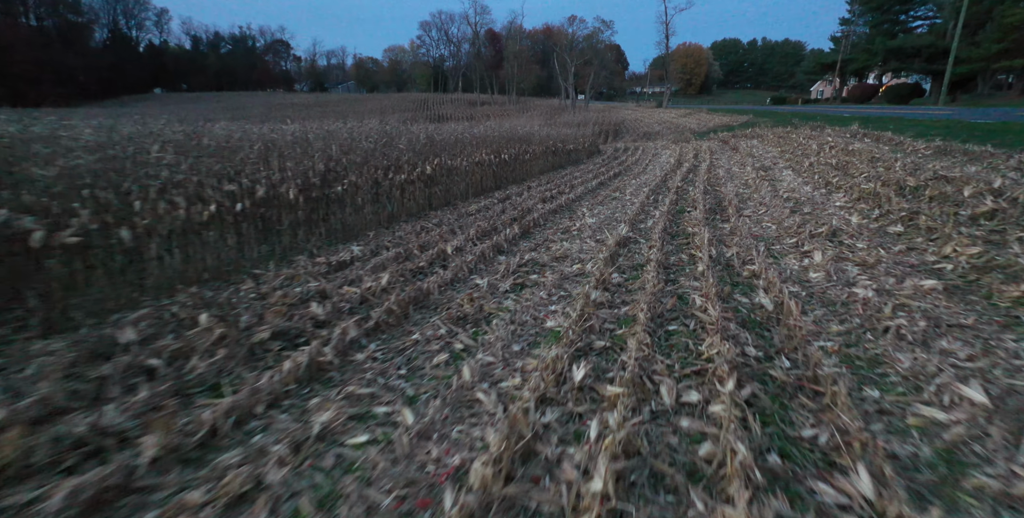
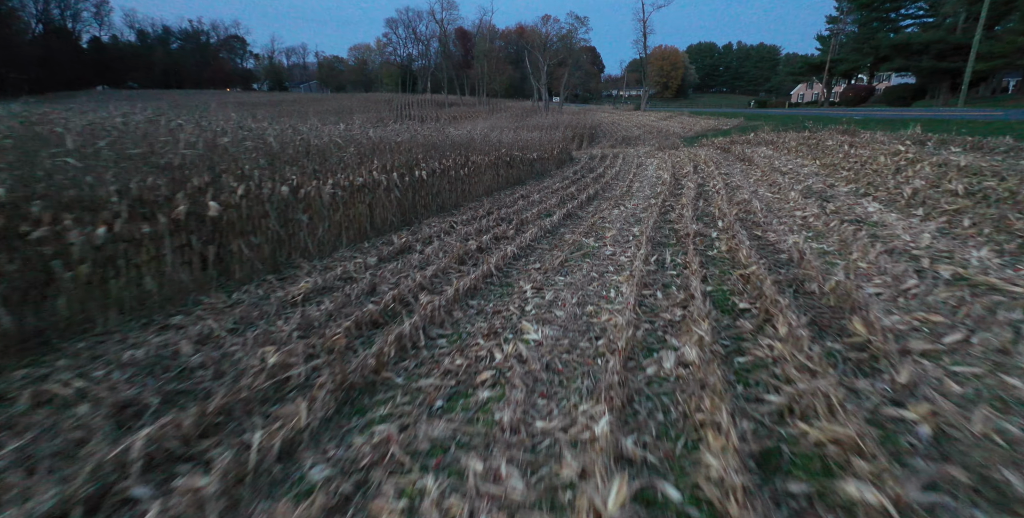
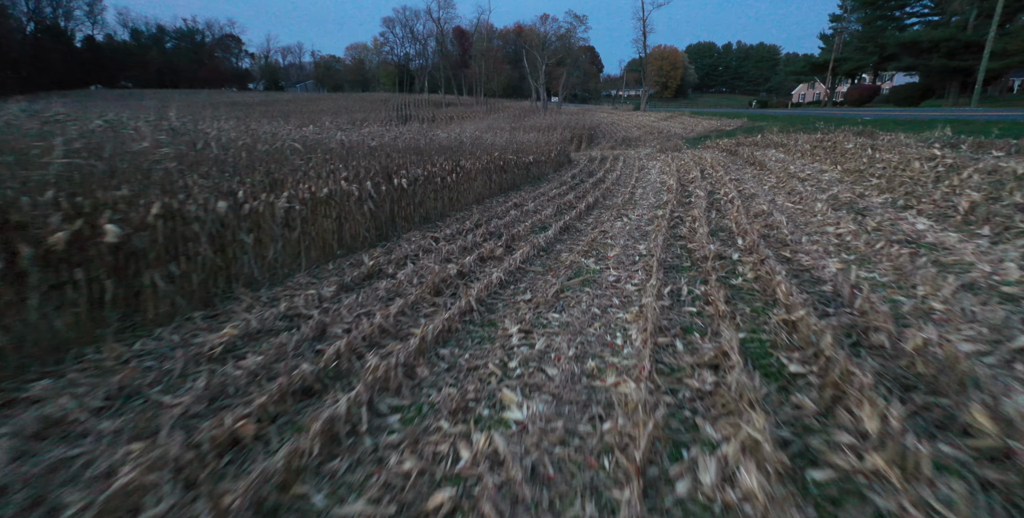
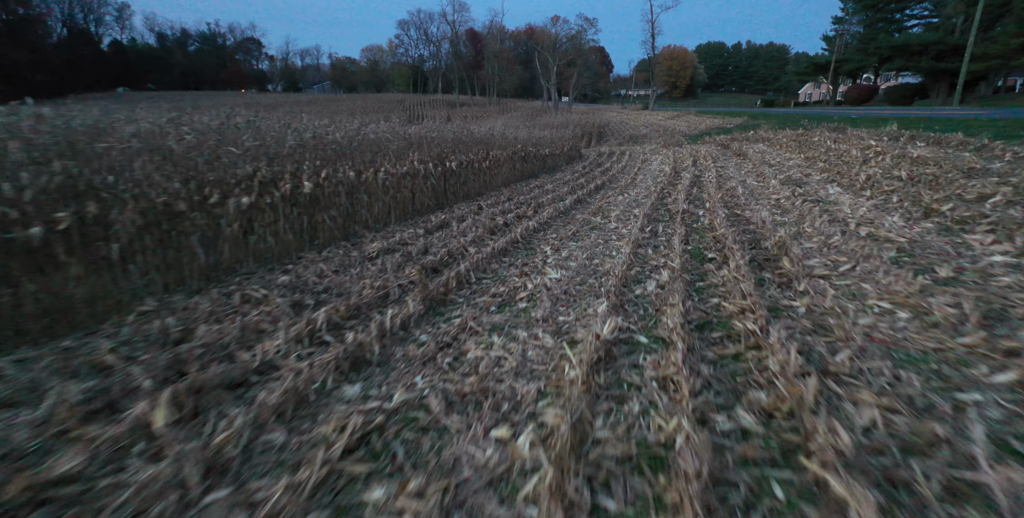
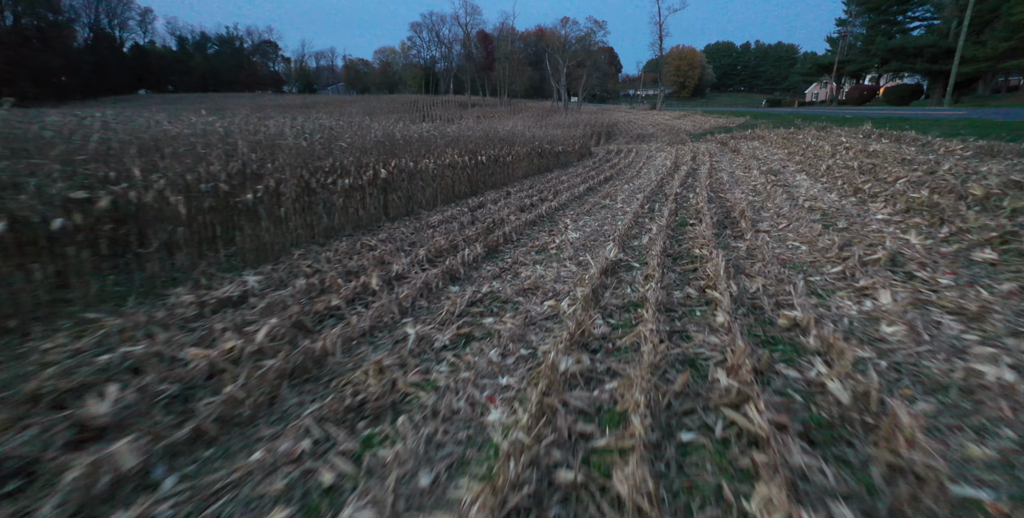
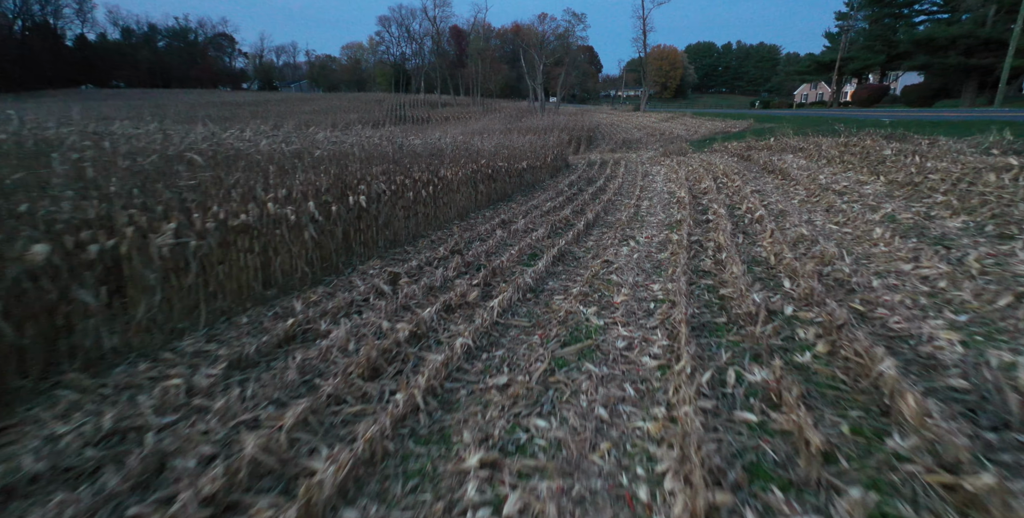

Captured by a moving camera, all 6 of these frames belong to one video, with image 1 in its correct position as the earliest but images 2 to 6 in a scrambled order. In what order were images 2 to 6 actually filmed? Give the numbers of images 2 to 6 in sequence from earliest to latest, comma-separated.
5, 4, 2, 3, 6
